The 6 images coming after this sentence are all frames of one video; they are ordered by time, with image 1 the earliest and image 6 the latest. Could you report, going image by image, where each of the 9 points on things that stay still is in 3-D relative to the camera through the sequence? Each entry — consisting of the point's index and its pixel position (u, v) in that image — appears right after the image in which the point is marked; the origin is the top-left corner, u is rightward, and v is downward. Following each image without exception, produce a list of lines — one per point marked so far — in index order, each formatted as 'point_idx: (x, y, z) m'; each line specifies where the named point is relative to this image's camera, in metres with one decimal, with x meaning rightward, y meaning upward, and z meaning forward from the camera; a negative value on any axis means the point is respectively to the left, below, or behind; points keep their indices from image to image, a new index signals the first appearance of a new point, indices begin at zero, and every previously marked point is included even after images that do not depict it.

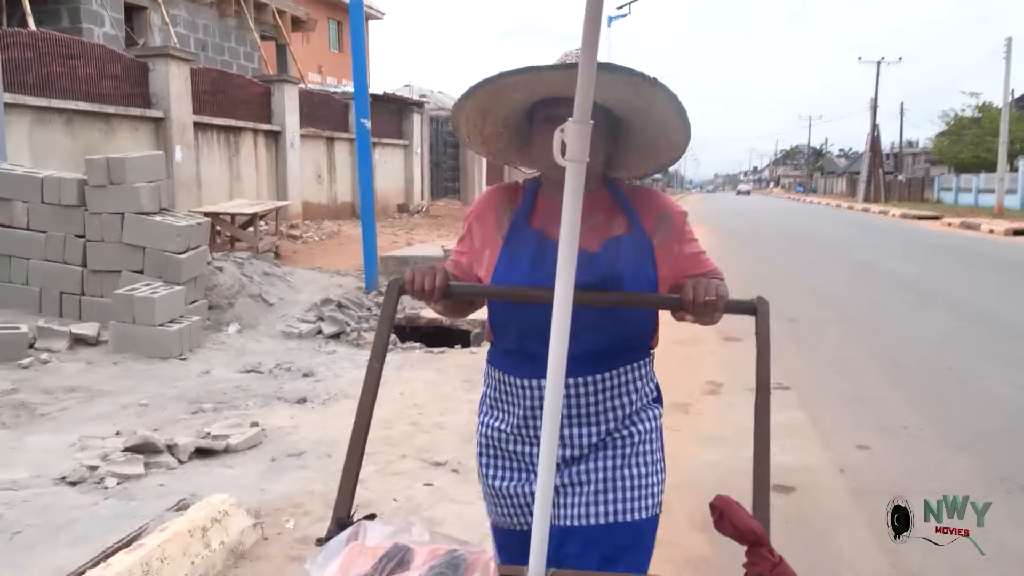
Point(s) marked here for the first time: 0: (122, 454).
0: (-1.1, -0.5, +2.4) m
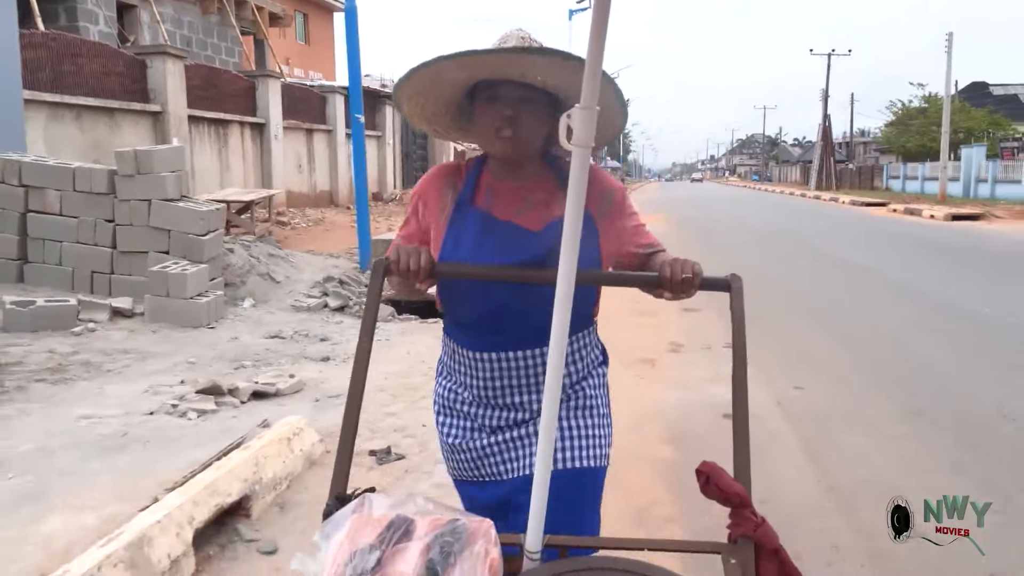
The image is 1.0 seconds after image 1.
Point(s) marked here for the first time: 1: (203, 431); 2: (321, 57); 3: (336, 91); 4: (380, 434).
0: (-1.1, -0.4, +2.9) m
1: (-0.9, -0.4, +2.4) m
2: (-4.2, +5.2, +19.4) m
3: (-2.1, +2.3, +10.2) m
4: (-0.4, -0.4, +2.7) m
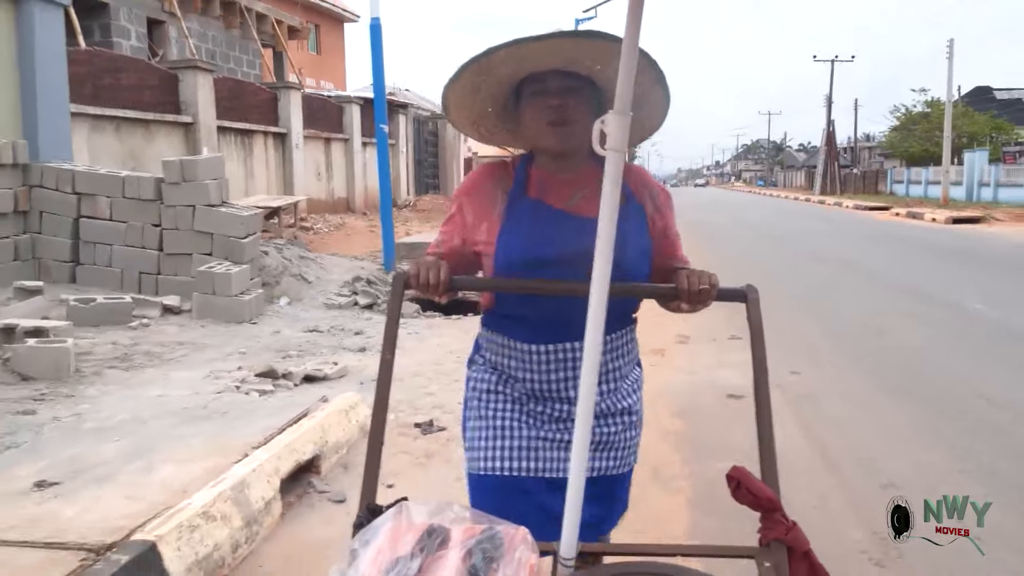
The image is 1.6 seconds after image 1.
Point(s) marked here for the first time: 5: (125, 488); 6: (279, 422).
0: (-1.0, -0.3, +3.3) m
1: (-0.8, -0.4, +2.8) m
2: (-4.1, +5.1, +19.8) m
3: (-2.0, +2.3, +10.5) m
4: (-0.3, -0.4, +3.0) m
5: (-0.9, -0.5, +2.0) m
6: (-0.7, -0.4, +2.5) m
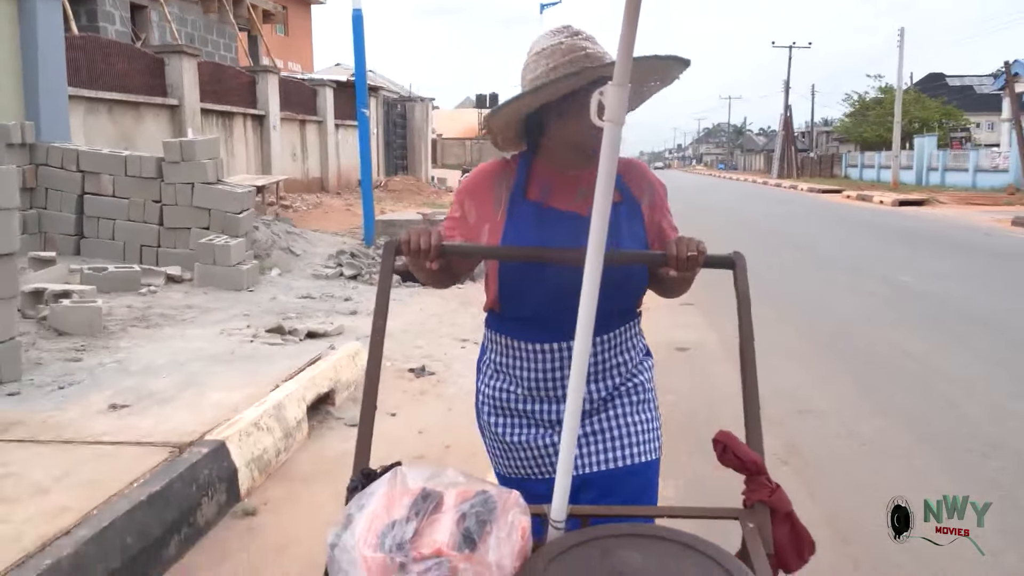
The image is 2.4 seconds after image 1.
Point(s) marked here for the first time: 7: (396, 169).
0: (-1.1, -0.2, +3.7) m
1: (-0.9, -0.2, +3.2) m
2: (-4.9, +5.6, +20.0) m
3: (-2.4, +2.6, +10.9) m
4: (-0.4, -0.3, +3.5) m
5: (-0.9, -0.3, +2.4) m
6: (-0.8, -0.3, +3.0) m
7: (-2.1, +2.2, +15.6) m
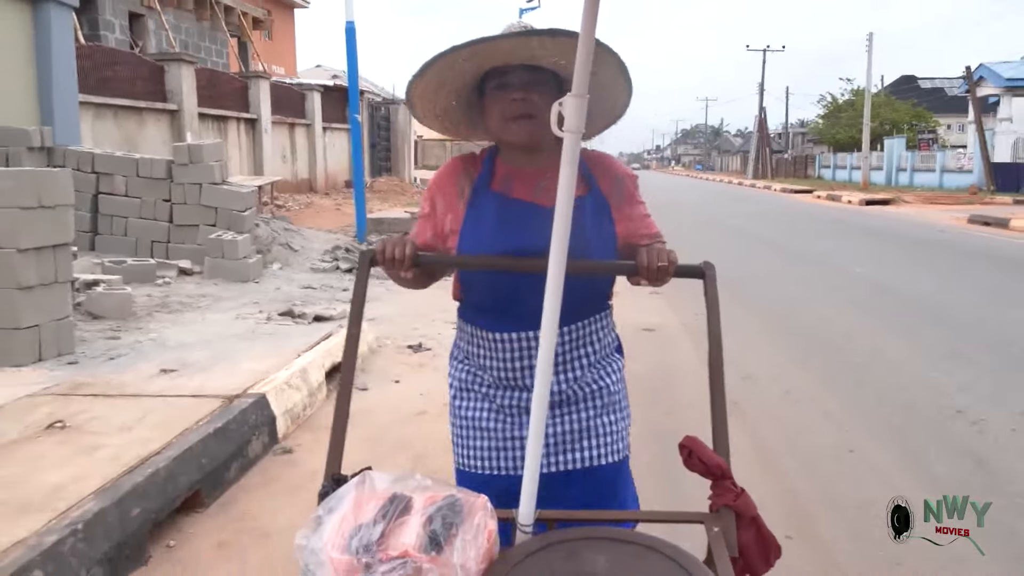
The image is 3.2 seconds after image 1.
0: (-1.1, -0.1, +4.2) m
1: (-0.9, -0.2, +3.7) m
2: (-5.3, +5.6, +20.4) m
3: (-2.6, +2.6, +11.3) m
4: (-0.5, -0.2, +4.0) m
5: (-1.0, -0.3, +2.9) m
6: (-0.8, -0.2, +3.5) m
7: (-2.5, +2.2, +16.0) m
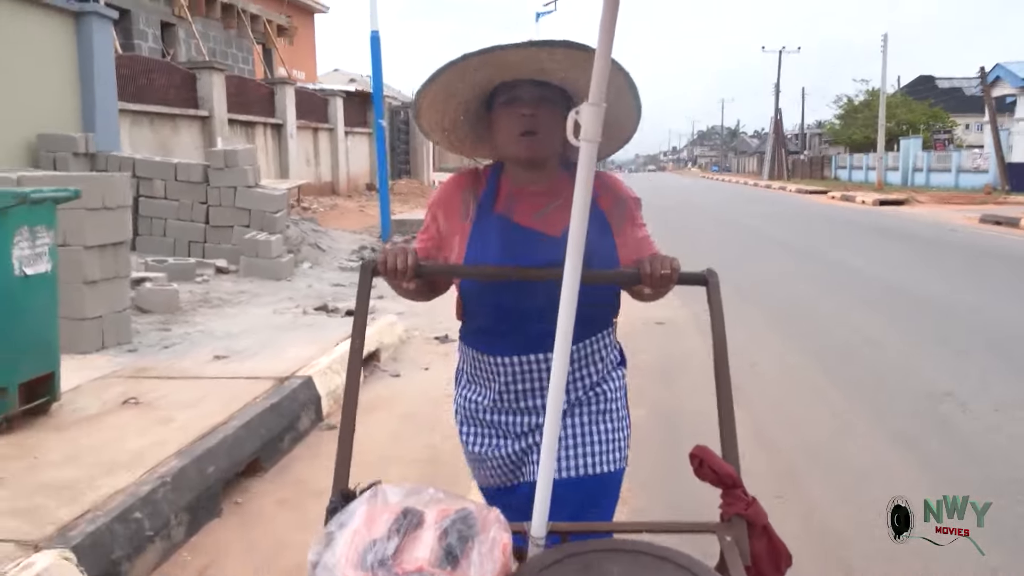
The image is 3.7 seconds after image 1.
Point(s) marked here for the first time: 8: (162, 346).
0: (-1.0, -0.1, +4.5) m
1: (-0.8, -0.2, +4.0) m
2: (-4.9, +5.6, +20.7) m
3: (-2.4, +2.6, +11.6) m
4: (-0.4, -0.2, +4.3) m
5: (-0.9, -0.3, +3.2) m
6: (-0.7, -0.2, +3.7) m
7: (-2.2, +2.2, +16.3) m
8: (-1.4, -0.2, +3.5) m
